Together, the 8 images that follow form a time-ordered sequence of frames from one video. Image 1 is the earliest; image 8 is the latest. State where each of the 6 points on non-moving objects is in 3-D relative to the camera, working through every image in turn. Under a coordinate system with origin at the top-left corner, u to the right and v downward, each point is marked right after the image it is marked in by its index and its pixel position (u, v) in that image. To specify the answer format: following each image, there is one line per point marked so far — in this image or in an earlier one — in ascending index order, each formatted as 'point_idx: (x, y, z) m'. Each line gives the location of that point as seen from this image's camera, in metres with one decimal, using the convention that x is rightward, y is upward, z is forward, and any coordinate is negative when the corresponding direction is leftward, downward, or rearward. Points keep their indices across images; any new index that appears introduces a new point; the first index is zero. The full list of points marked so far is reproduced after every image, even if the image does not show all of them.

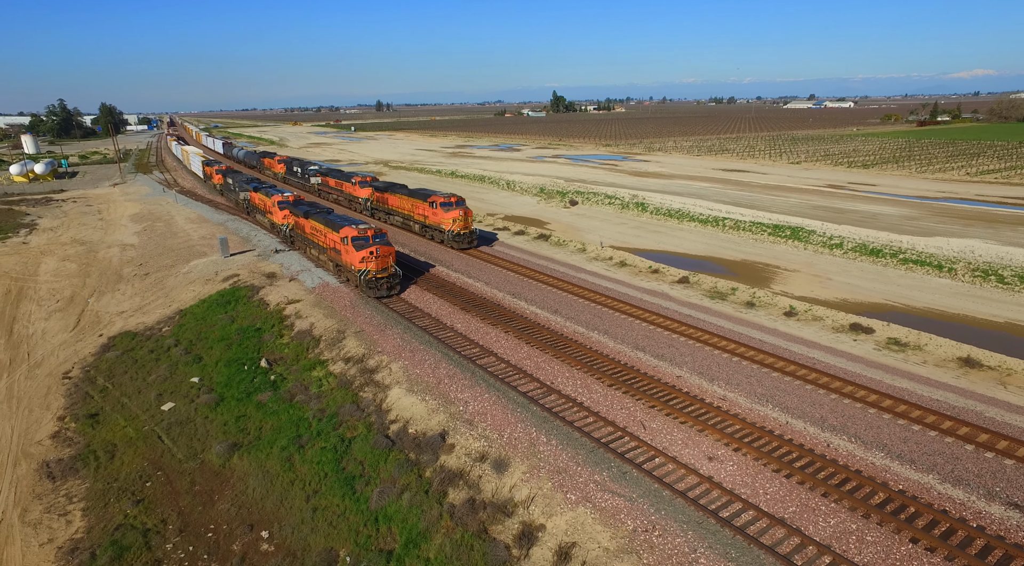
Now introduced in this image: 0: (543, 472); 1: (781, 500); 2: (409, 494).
0: (+0.7, -4.1, +13.4) m
1: (+5.3, -4.2, +12.1) m
2: (-2.3, -4.7, +13.6) m
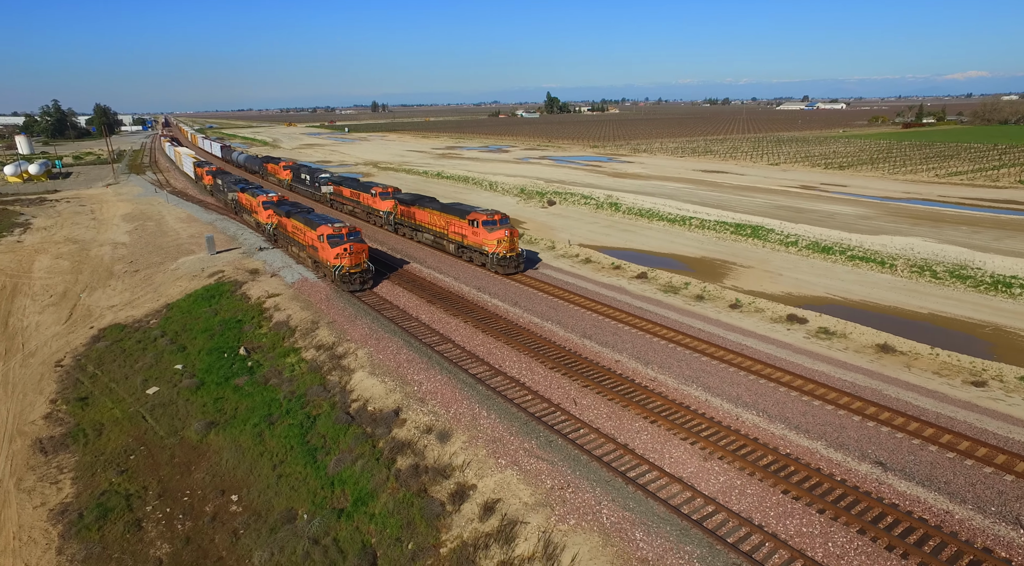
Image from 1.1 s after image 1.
0: (-0.8, -3.9, +15.1) m
1: (+3.8, -4.0, +13.8) m
2: (-3.7, -4.5, +15.3) m
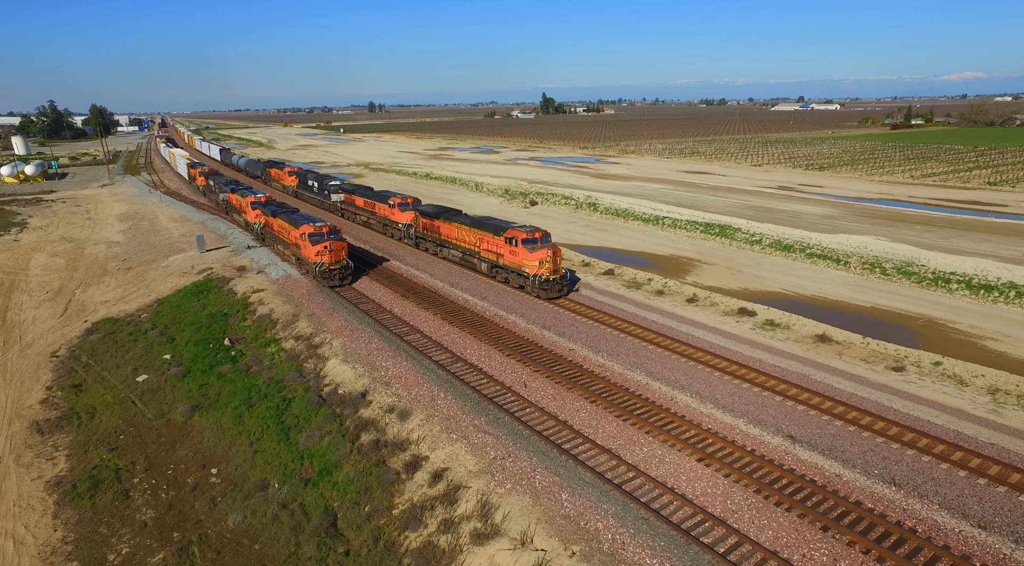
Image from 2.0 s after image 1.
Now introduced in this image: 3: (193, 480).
0: (-2.1, -3.7, +16.7) m
1: (+2.5, -3.8, +15.5) m
2: (-5.0, -4.3, +16.9) m
3: (-8.7, -5.3, +16.7) m
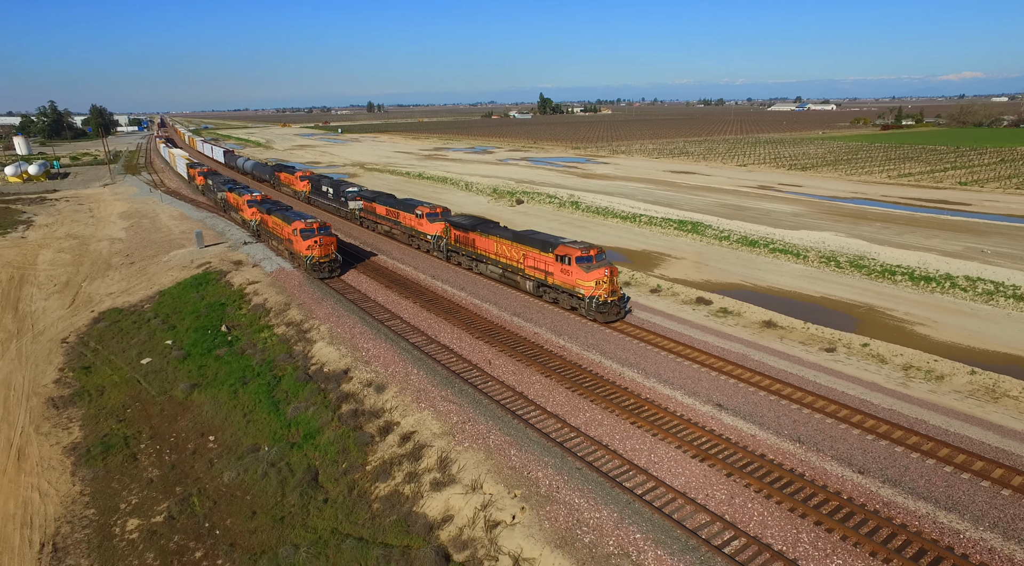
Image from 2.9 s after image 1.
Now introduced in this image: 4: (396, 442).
0: (-3.2, -3.3, +18.9) m
1: (+1.4, -3.4, +17.6) m
2: (-6.1, -3.9, +19.1) m
3: (-9.8, -5.0, +18.8) m
4: (-3.2, -4.3, +16.8) m
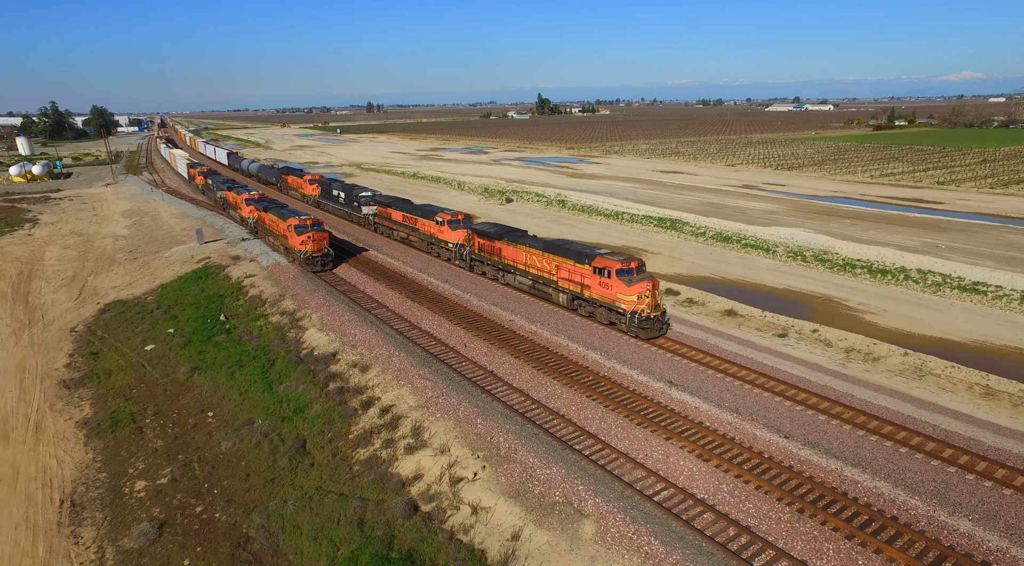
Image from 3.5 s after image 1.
0: (-4.1, -2.9, +20.7) m
1: (+0.5, -3.1, +19.5) m
2: (-7.1, -3.5, +20.9) m
3: (-10.7, -4.6, +20.6) m
4: (-4.1, -4.0, +18.6) m
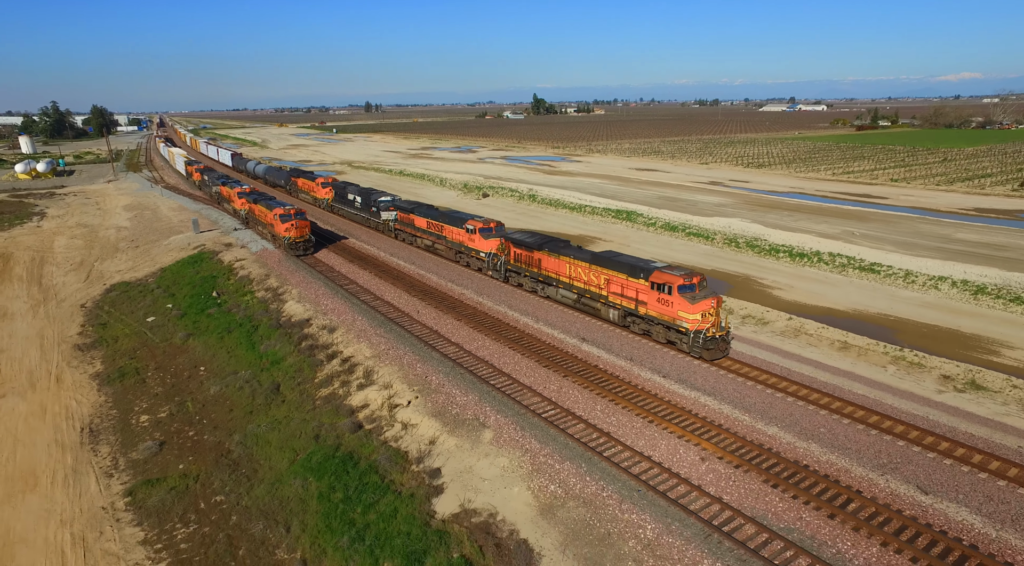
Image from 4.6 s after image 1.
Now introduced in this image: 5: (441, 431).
0: (-6.4, -1.9, +24.7) m
1: (-1.8, -2.0, +23.5) m
2: (-9.4, -2.5, +24.9) m
3: (-13.0, -3.6, +24.6) m
4: (-6.4, -3.0, +22.6) m
5: (-2.0, -4.2, +17.3) m
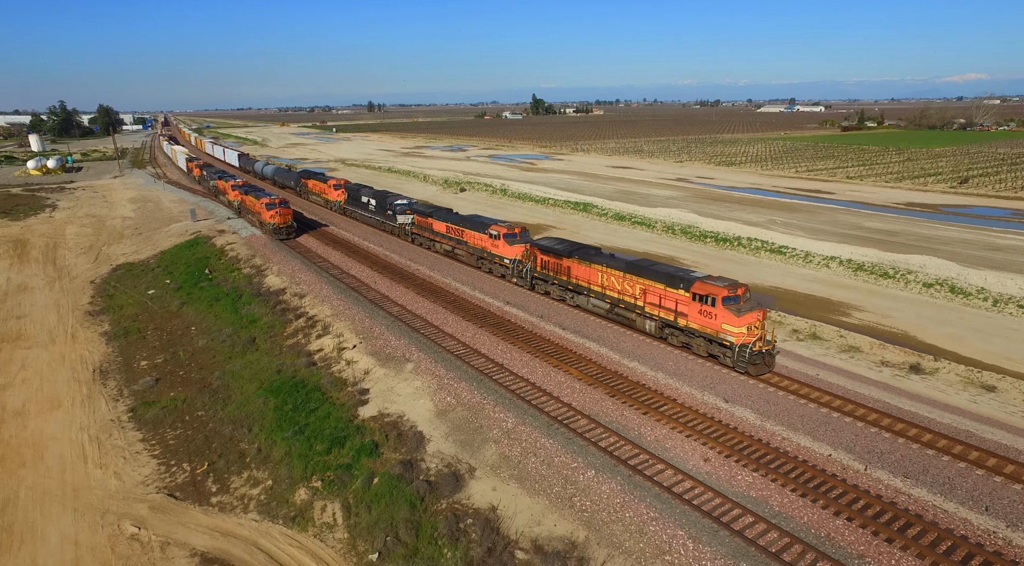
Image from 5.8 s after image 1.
0: (-9.3, -0.7, +29.5) m
1: (-4.7, -0.8, +28.2) m
2: (-12.3, -1.2, +29.7) m
3: (-15.9, -2.3, +29.5) m
4: (-9.3, -1.7, +27.4) m
5: (-4.9, -2.9, +22.1) m
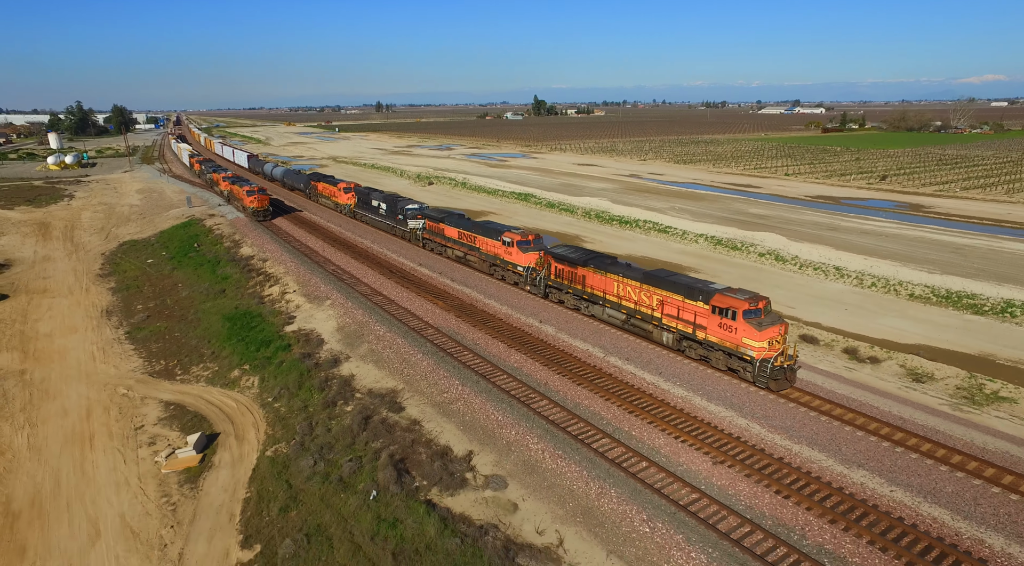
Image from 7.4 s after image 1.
0: (-14.4, +1.4, +37.6) m
1: (-9.8, +1.2, +36.2) m
2: (-17.4, +0.8, +37.8) m
3: (-21.1, -0.2, +37.7) m
4: (-14.5, +0.3, +35.5) m
5: (-10.2, -0.9, +30.1) m
